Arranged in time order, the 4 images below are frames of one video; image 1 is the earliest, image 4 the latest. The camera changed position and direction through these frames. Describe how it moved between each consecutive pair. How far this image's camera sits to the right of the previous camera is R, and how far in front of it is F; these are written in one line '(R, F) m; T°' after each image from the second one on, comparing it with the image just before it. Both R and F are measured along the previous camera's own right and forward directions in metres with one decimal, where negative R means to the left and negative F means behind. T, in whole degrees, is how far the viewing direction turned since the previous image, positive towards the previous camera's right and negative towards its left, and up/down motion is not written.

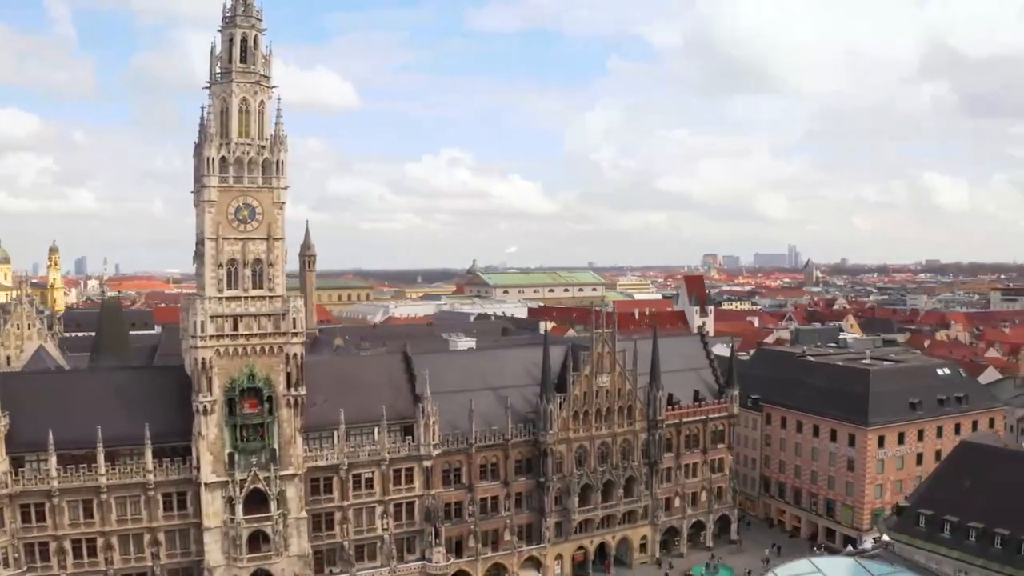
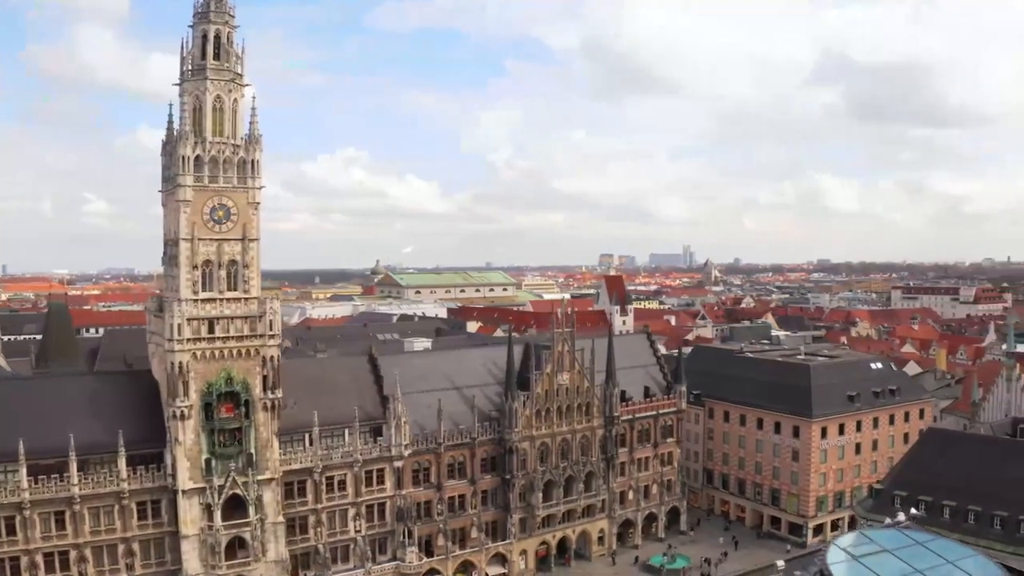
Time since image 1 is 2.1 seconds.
(-5.7, -0.8) m; +7°
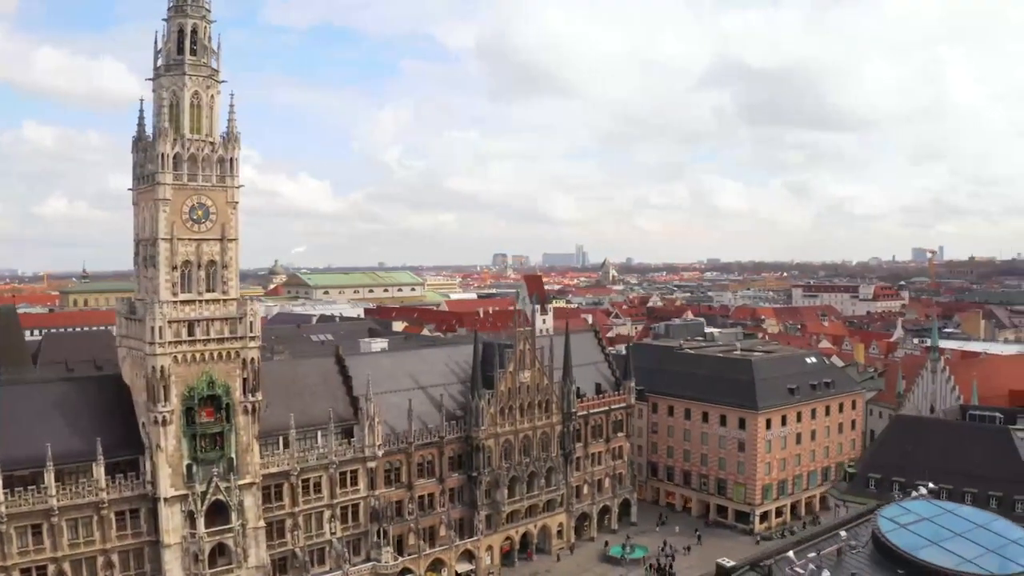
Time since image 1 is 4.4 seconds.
(-6.3, -0.7) m; +7°
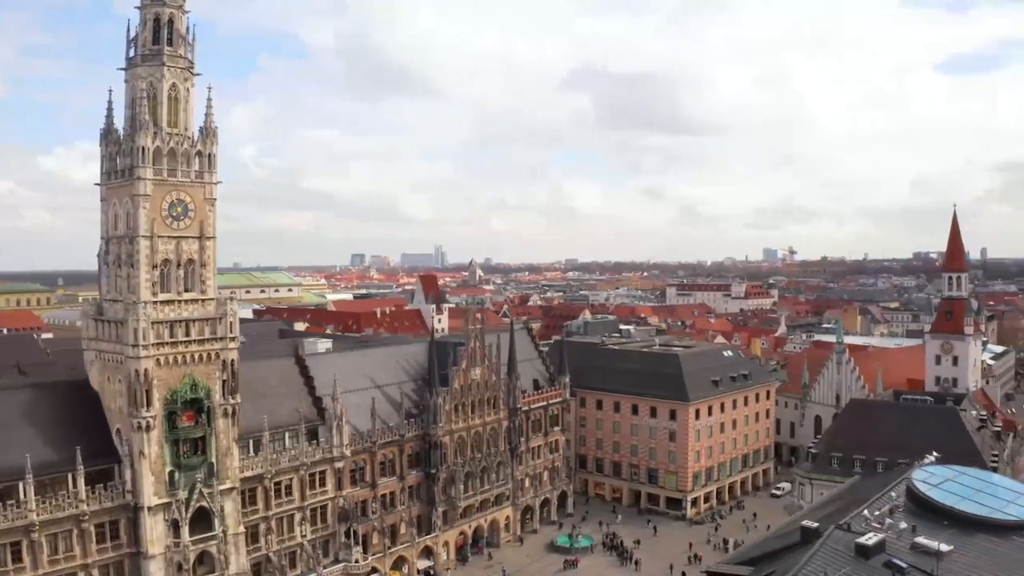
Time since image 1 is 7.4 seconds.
(-8.9, -0.9) m; +9°
